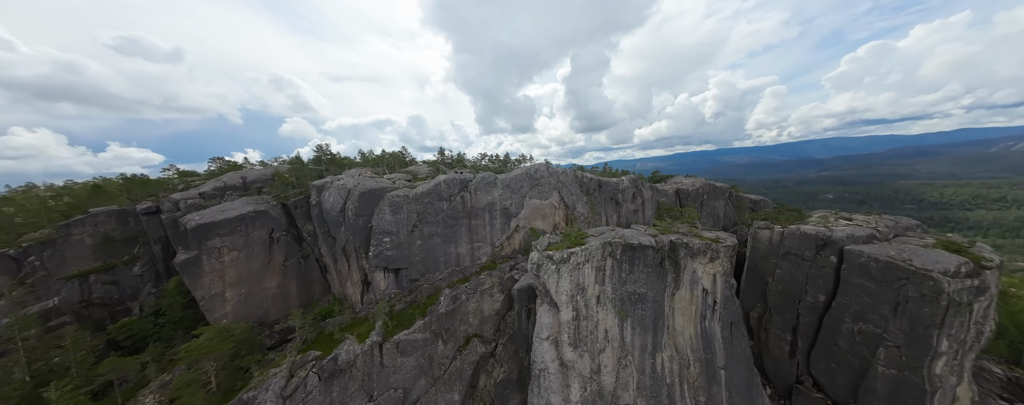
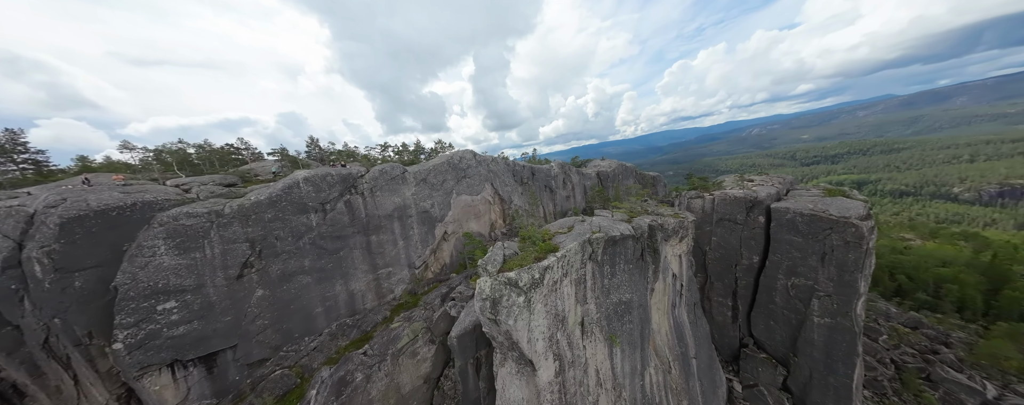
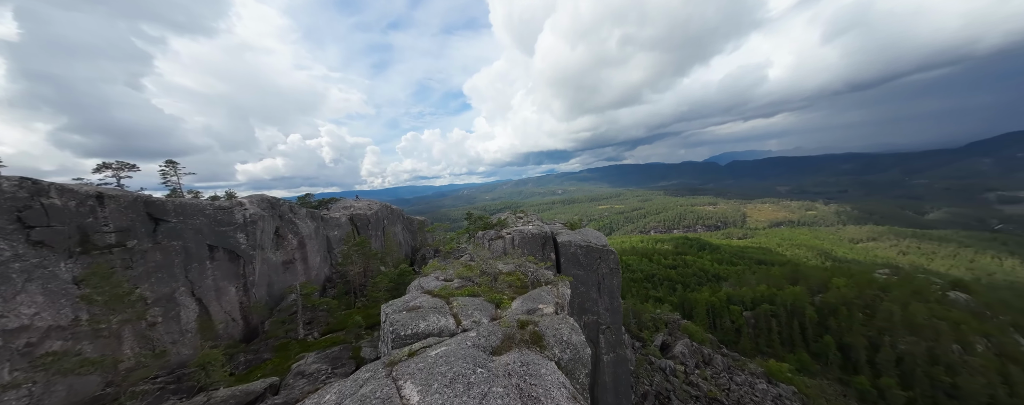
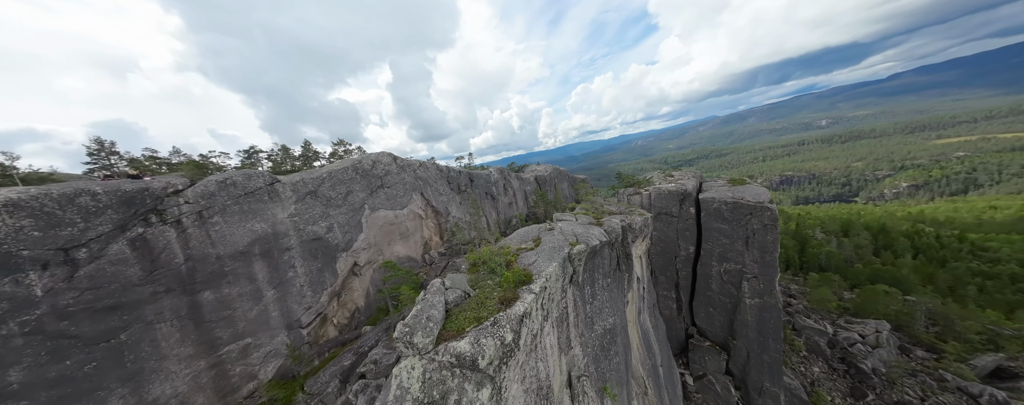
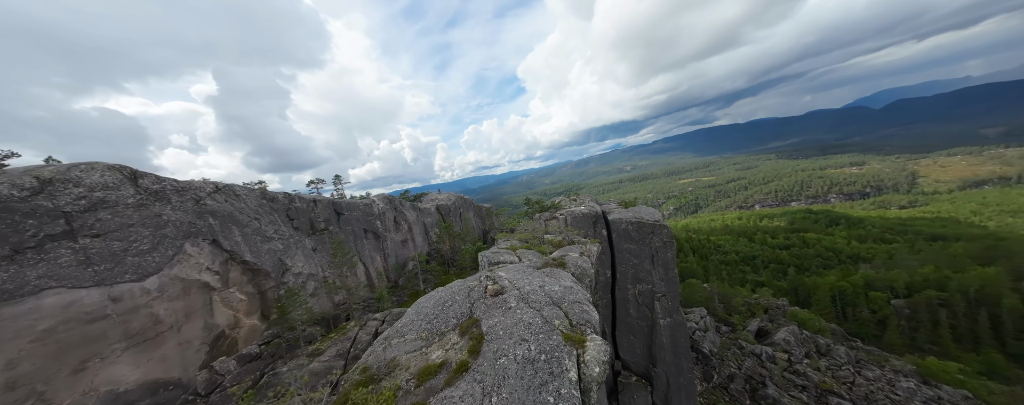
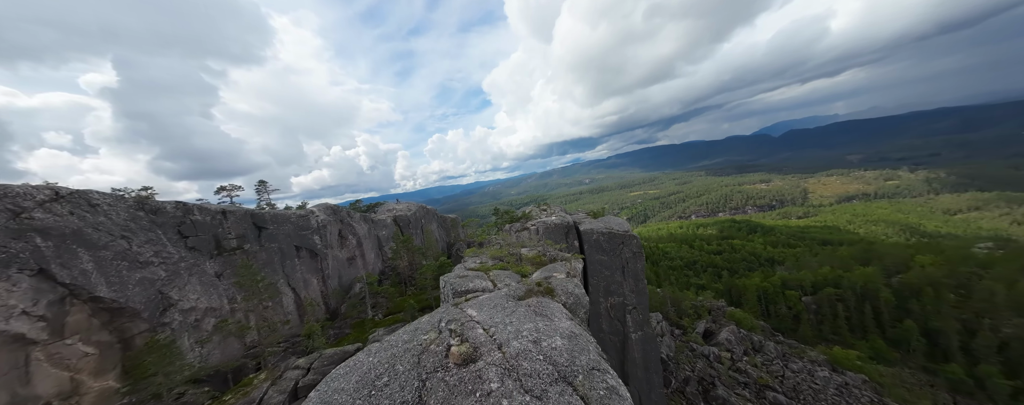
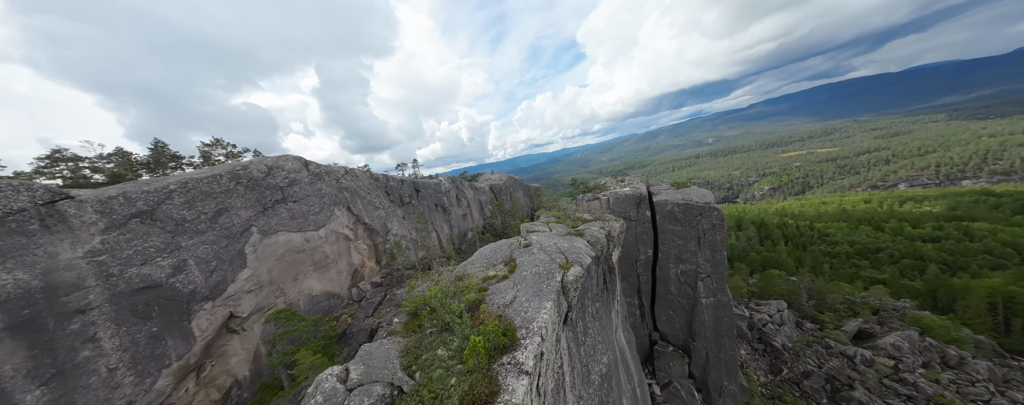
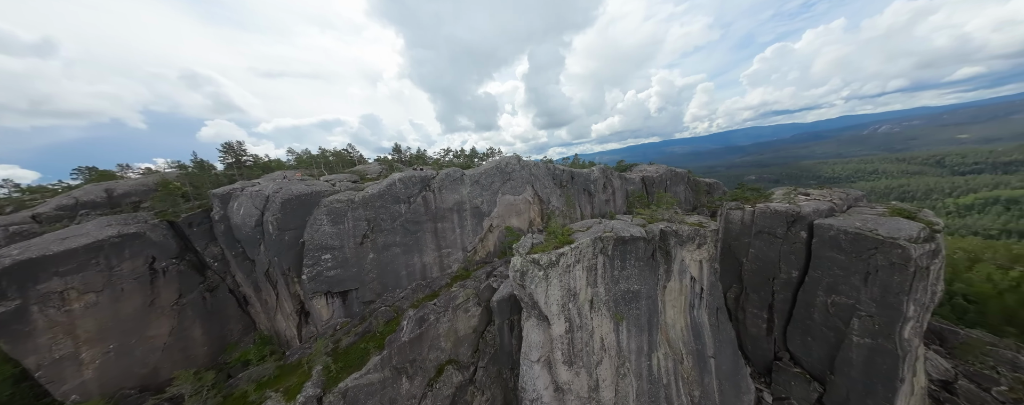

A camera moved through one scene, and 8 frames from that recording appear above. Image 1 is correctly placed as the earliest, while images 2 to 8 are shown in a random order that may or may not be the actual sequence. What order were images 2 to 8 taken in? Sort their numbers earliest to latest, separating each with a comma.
8, 2, 4, 7, 5, 6, 3
